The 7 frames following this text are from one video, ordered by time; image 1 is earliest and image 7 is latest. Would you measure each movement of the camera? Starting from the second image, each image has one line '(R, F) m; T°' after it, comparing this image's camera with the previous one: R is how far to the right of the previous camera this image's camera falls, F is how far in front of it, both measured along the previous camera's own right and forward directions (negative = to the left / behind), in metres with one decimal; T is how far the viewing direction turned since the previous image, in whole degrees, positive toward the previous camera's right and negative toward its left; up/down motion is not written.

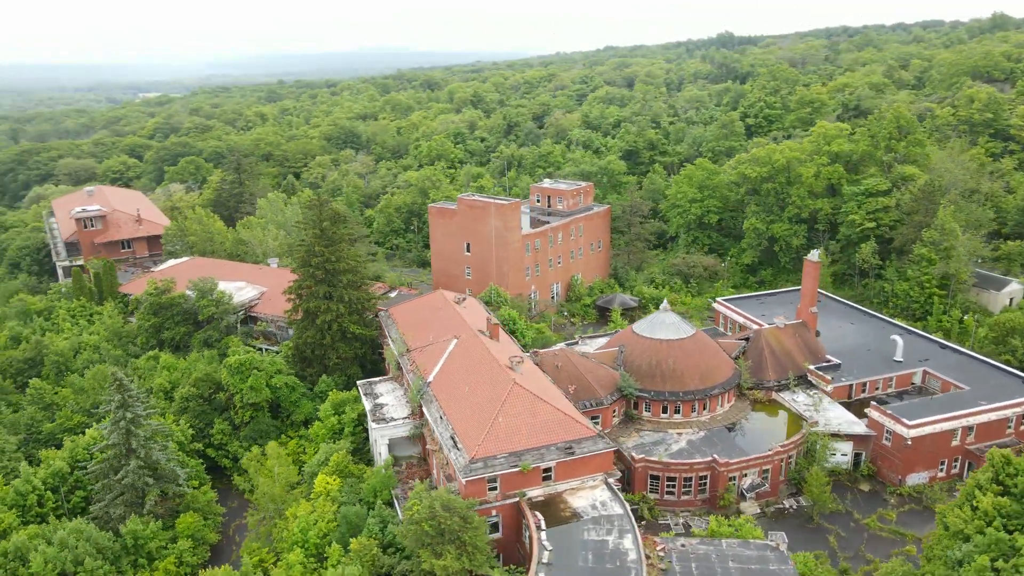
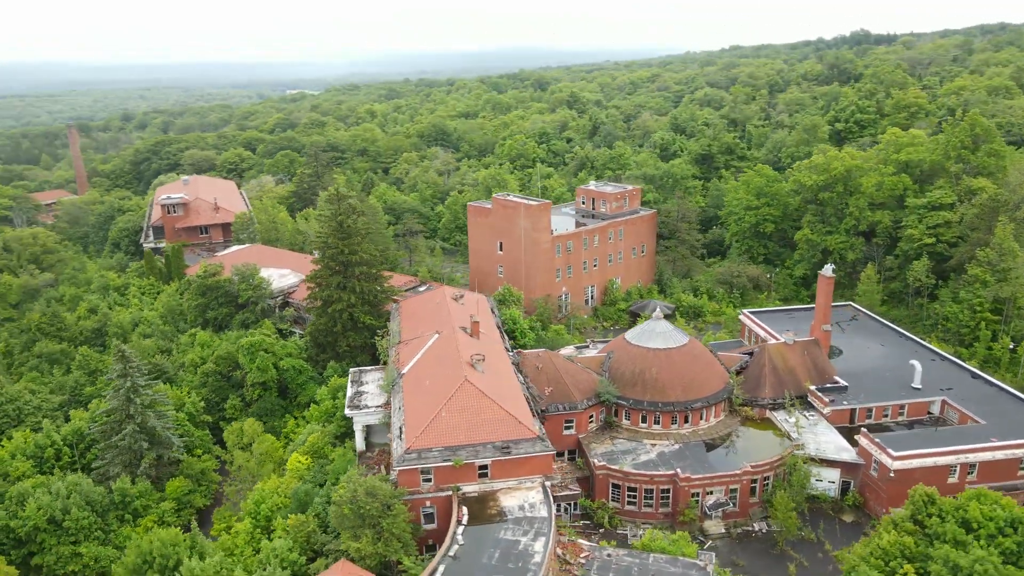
(+6.8, +0.1) m; -9°
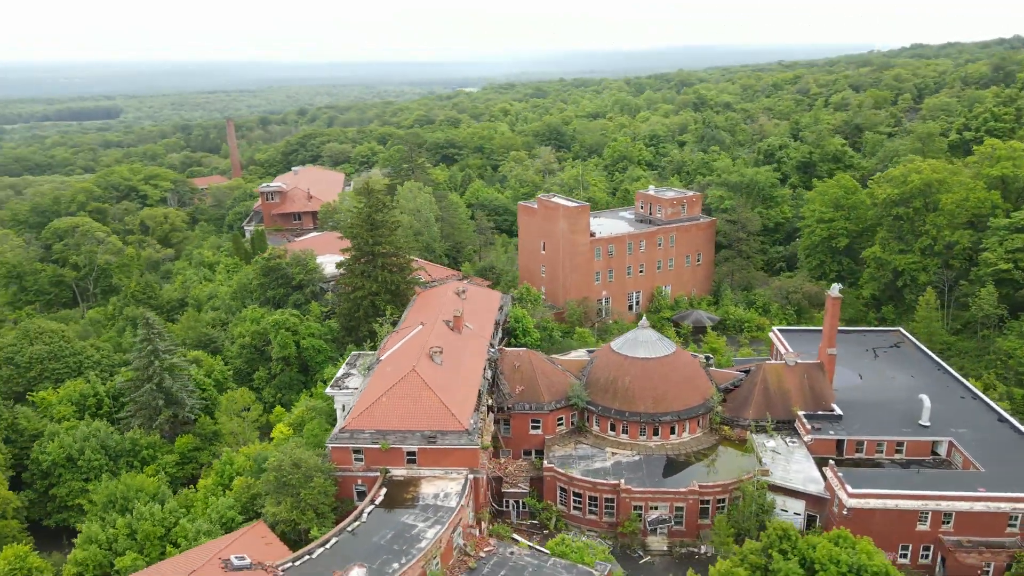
(+8.7, +0.1) m; -12°
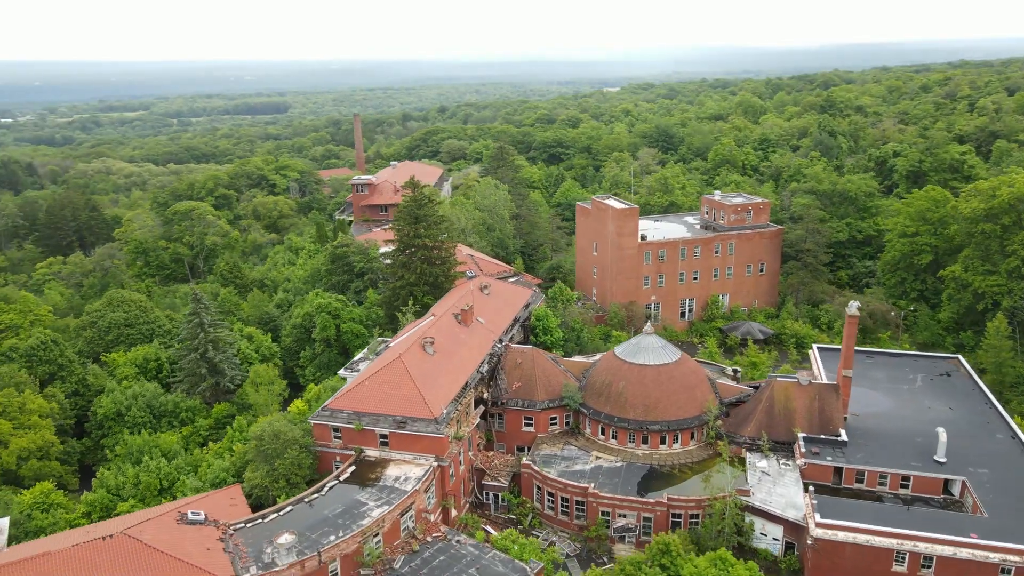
(+6.7, +0.1) m; -11°
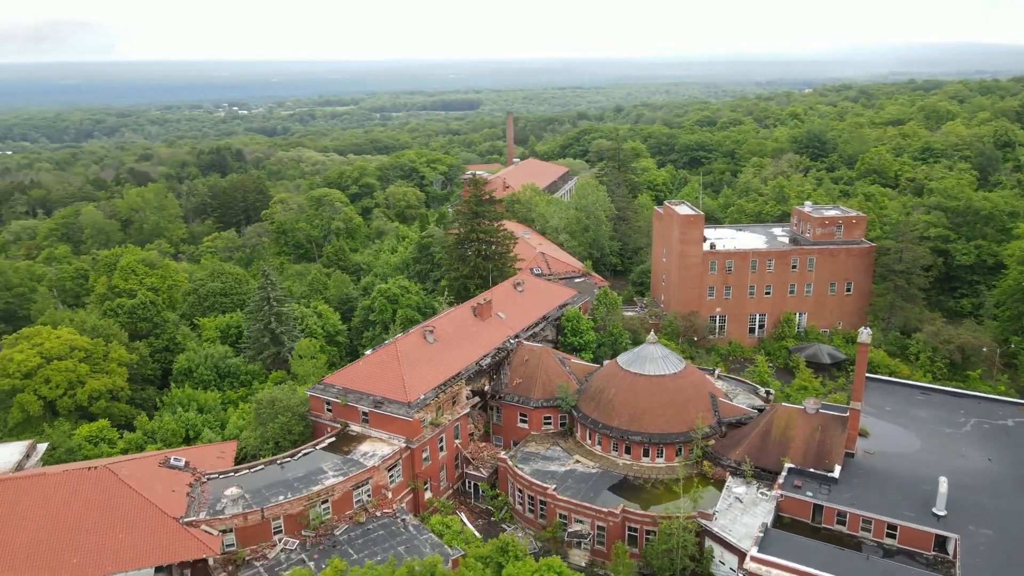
(+8.6, +0.4) m; -14°
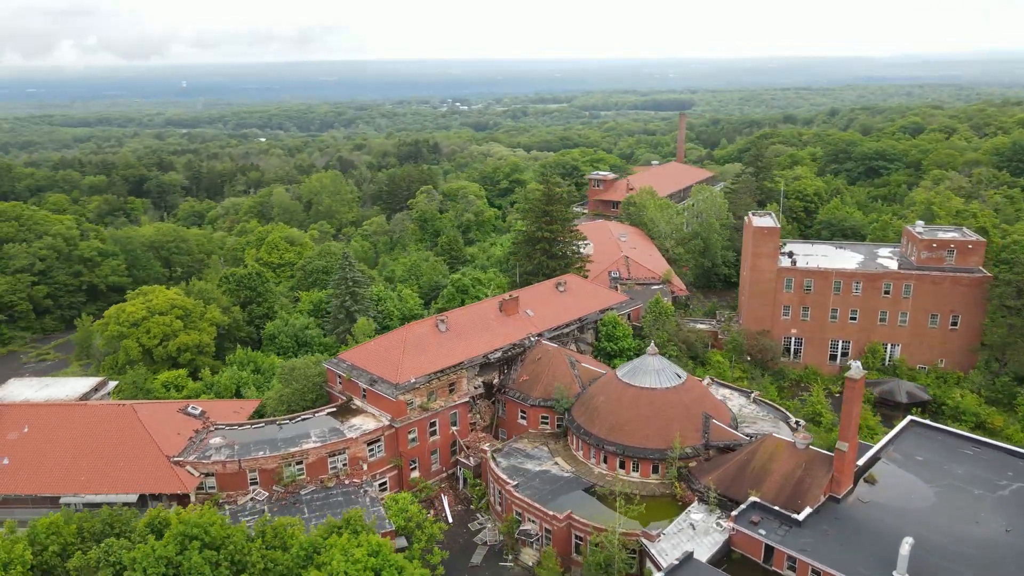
(+9.5, +0.6) m; -15°
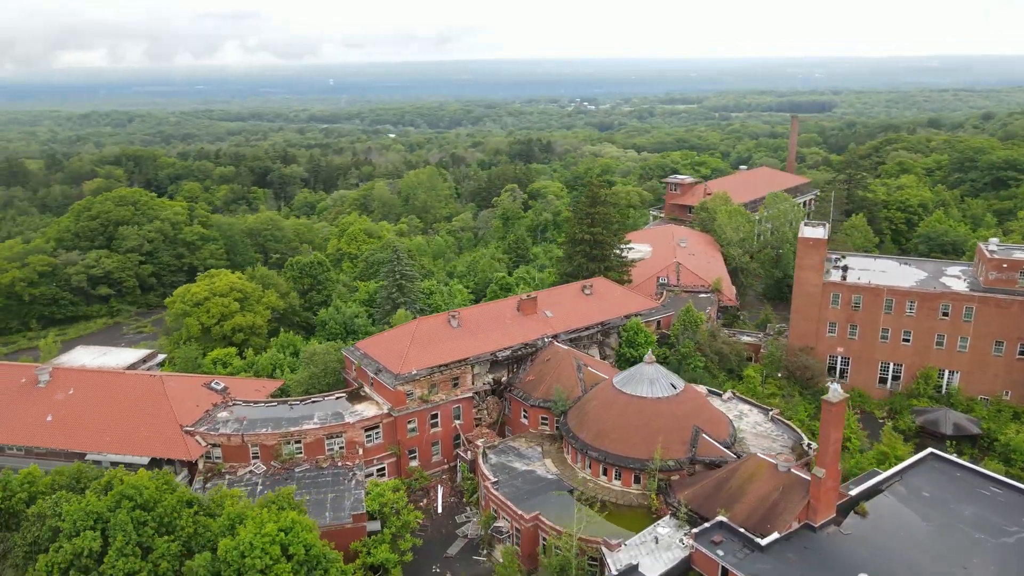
(+5.7, +0.1) m; -9°
